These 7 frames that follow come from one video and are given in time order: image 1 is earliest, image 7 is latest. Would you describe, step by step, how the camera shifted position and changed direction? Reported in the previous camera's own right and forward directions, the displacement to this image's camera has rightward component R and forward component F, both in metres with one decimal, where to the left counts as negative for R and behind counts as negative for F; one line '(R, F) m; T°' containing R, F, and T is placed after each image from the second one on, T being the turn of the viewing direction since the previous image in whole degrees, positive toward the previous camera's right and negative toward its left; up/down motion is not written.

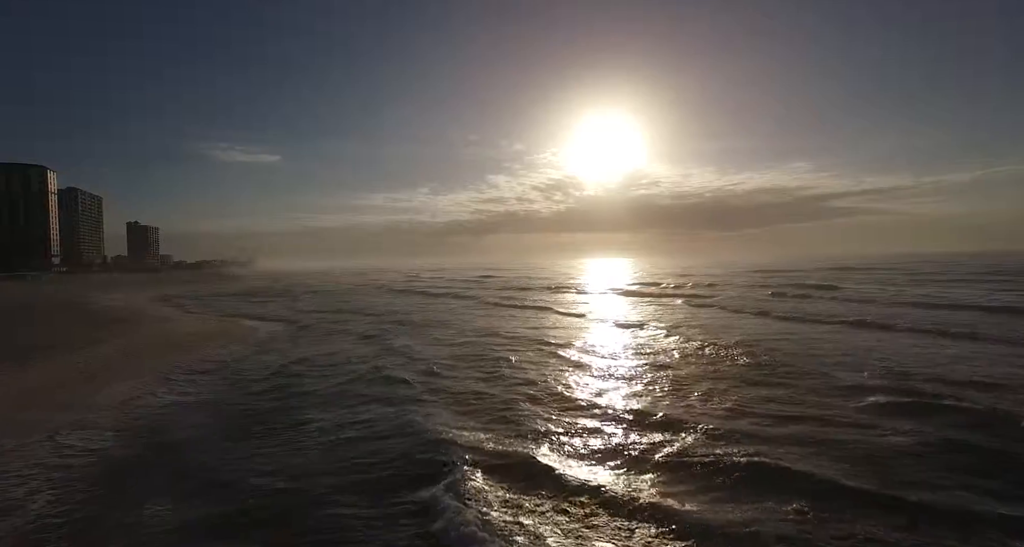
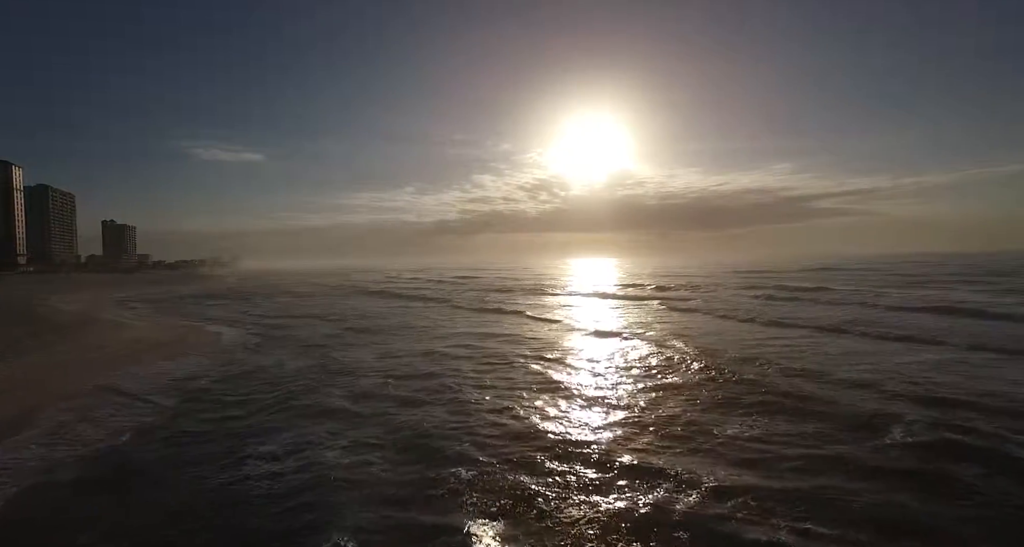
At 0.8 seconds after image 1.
(+0.2, +1.2) m; +1°
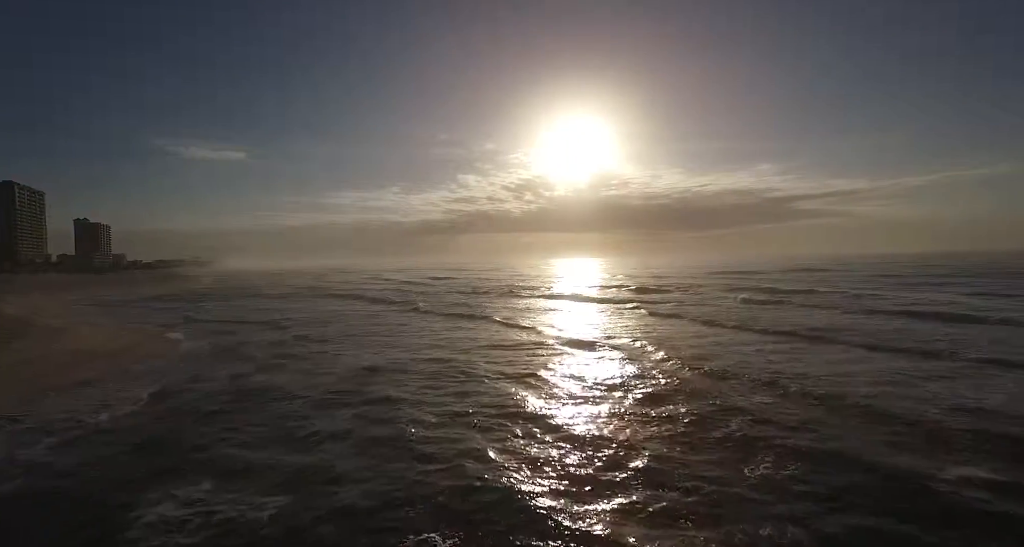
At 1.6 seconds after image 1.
(+0.3, +1.1) m; +2°
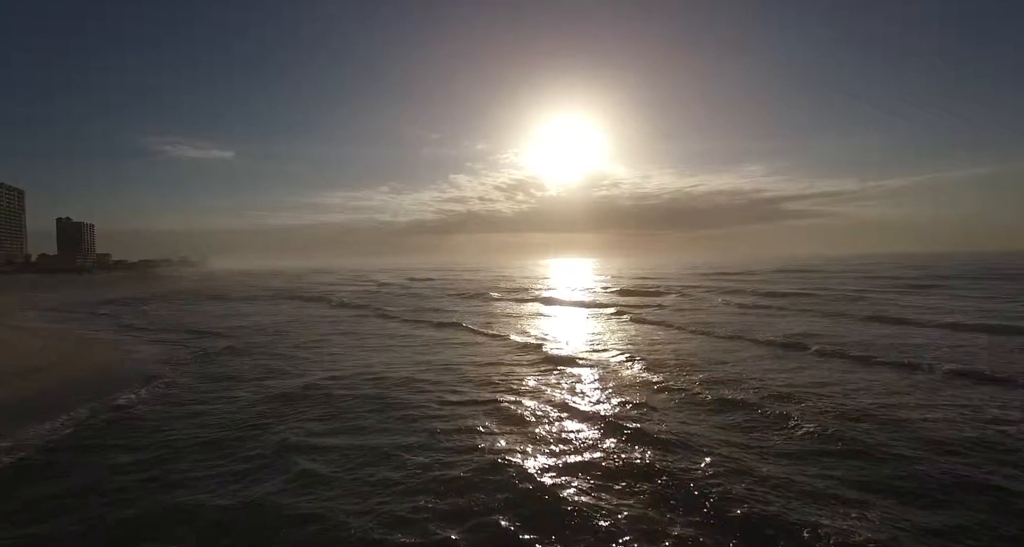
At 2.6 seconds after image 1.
(+0.1, +1.3) m; +1°
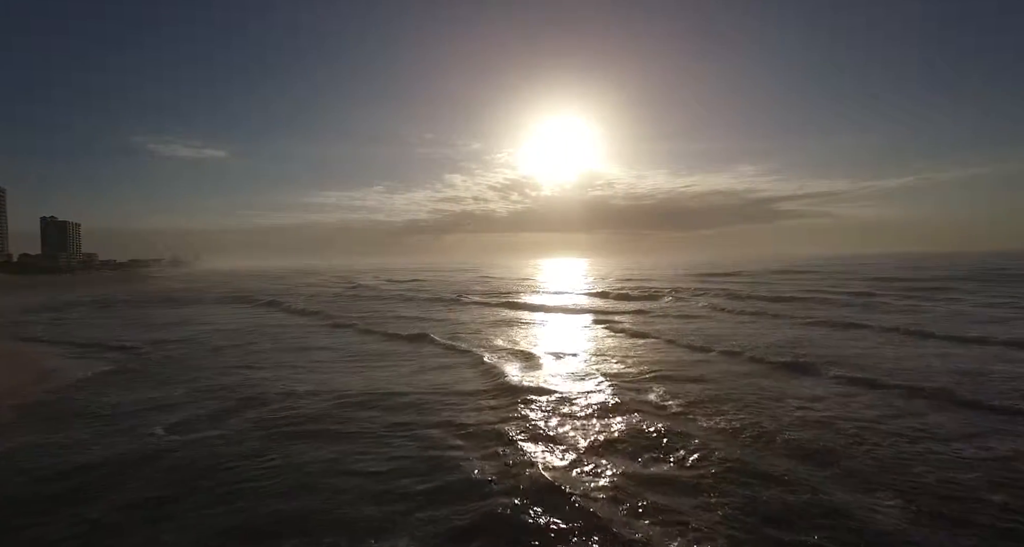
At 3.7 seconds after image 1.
(+0.1, +2.1) m; +1°
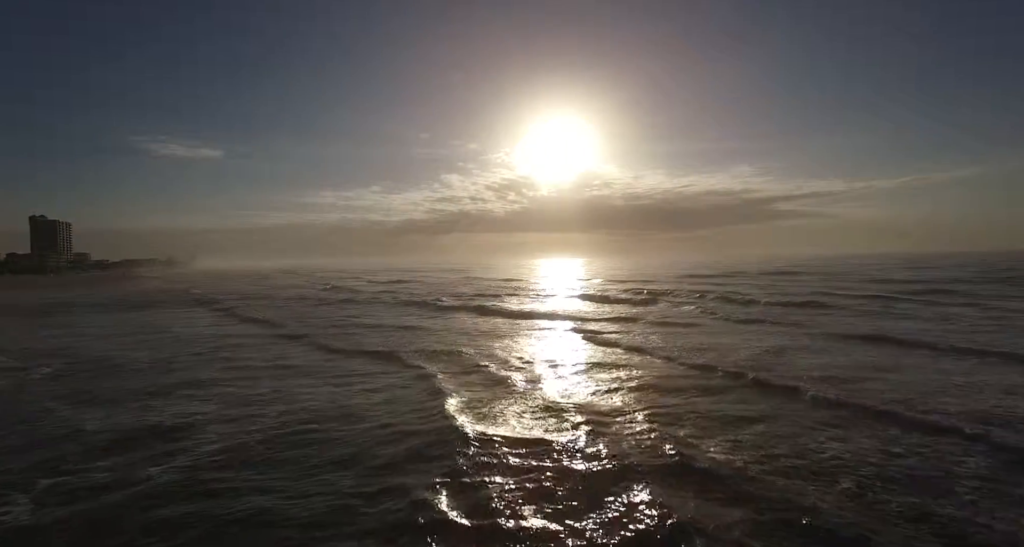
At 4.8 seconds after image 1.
(+0.4, +1.4) m; 0°
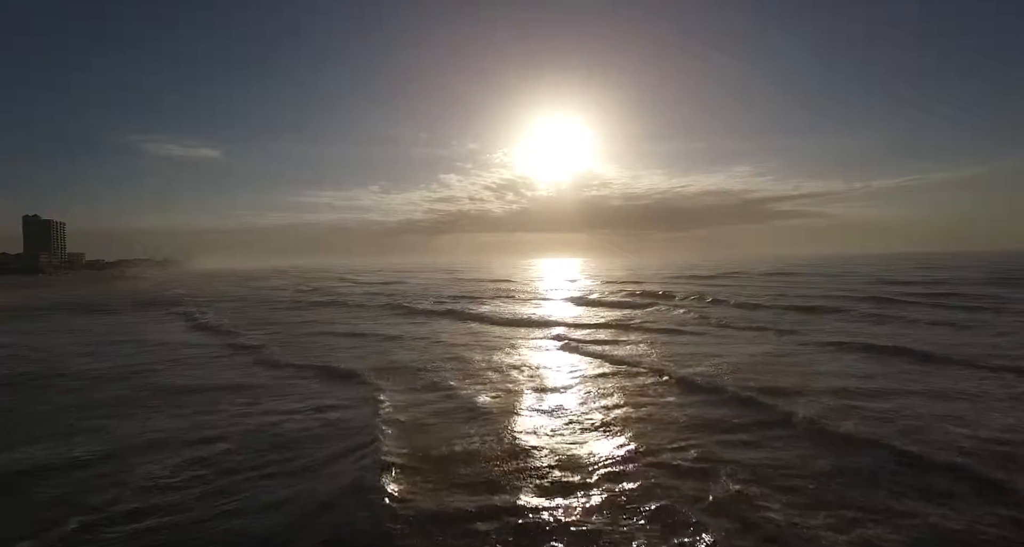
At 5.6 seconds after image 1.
(+0.2, +0.9) m; 0°
